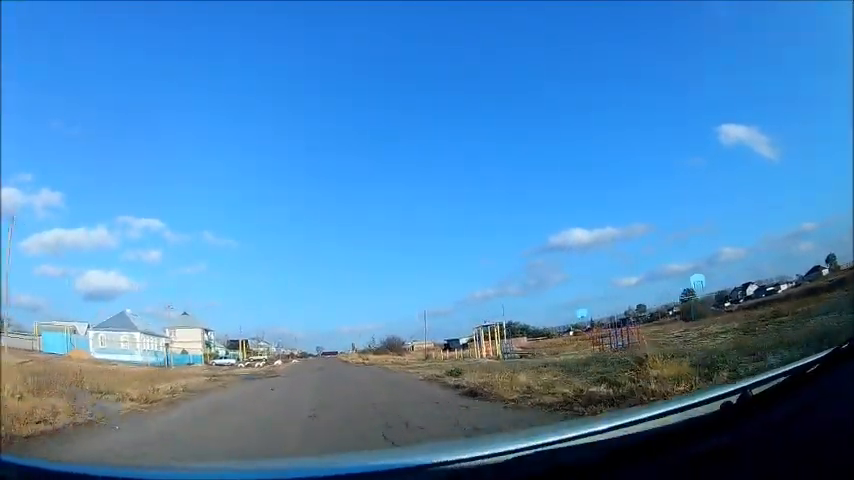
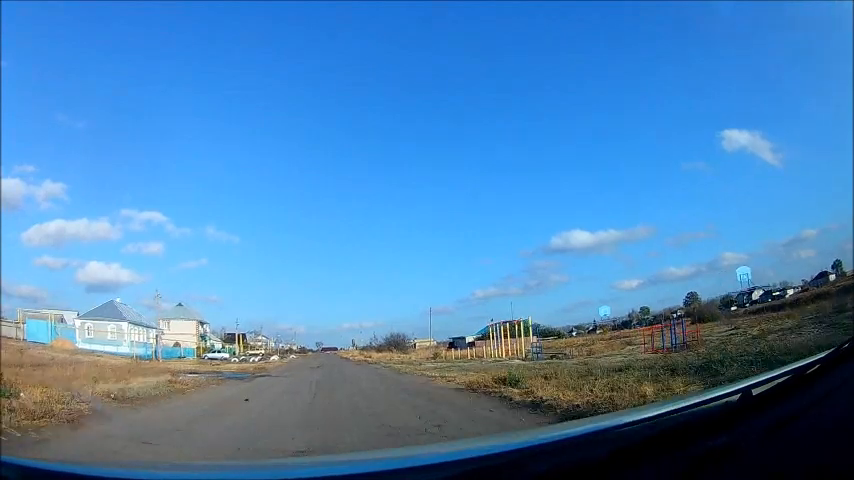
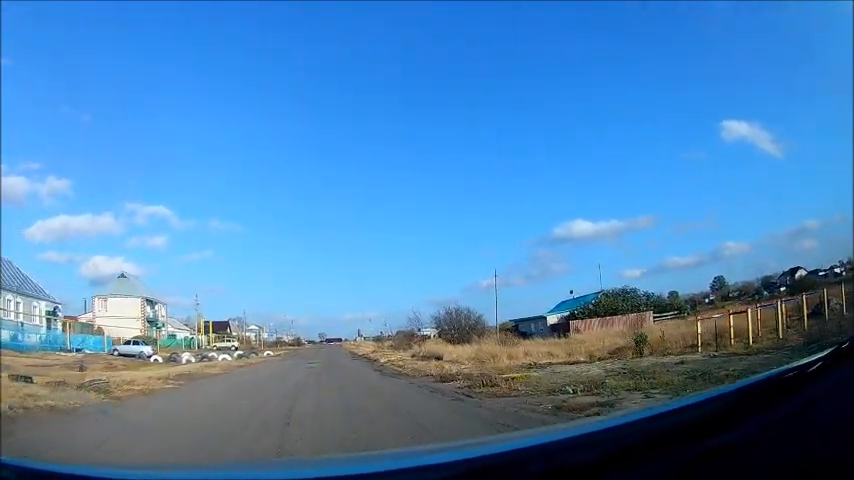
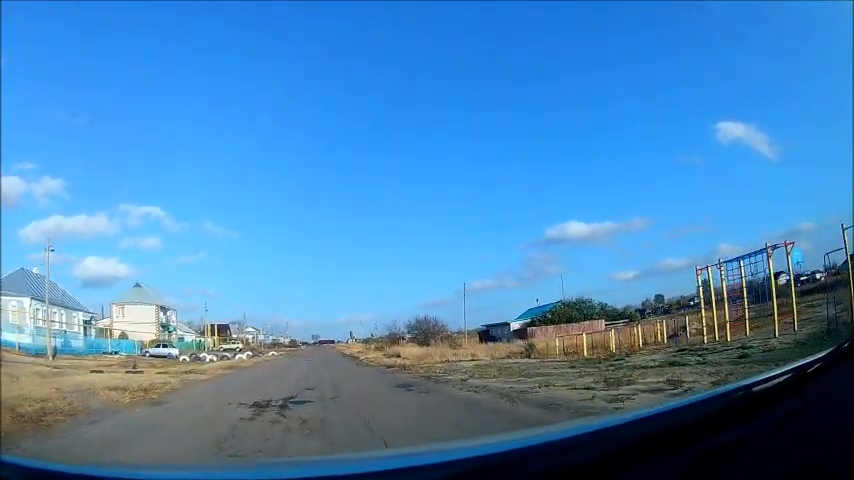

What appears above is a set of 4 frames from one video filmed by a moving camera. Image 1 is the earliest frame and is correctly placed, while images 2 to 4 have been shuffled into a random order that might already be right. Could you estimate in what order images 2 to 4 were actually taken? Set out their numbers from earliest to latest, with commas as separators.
2, 4, 3
